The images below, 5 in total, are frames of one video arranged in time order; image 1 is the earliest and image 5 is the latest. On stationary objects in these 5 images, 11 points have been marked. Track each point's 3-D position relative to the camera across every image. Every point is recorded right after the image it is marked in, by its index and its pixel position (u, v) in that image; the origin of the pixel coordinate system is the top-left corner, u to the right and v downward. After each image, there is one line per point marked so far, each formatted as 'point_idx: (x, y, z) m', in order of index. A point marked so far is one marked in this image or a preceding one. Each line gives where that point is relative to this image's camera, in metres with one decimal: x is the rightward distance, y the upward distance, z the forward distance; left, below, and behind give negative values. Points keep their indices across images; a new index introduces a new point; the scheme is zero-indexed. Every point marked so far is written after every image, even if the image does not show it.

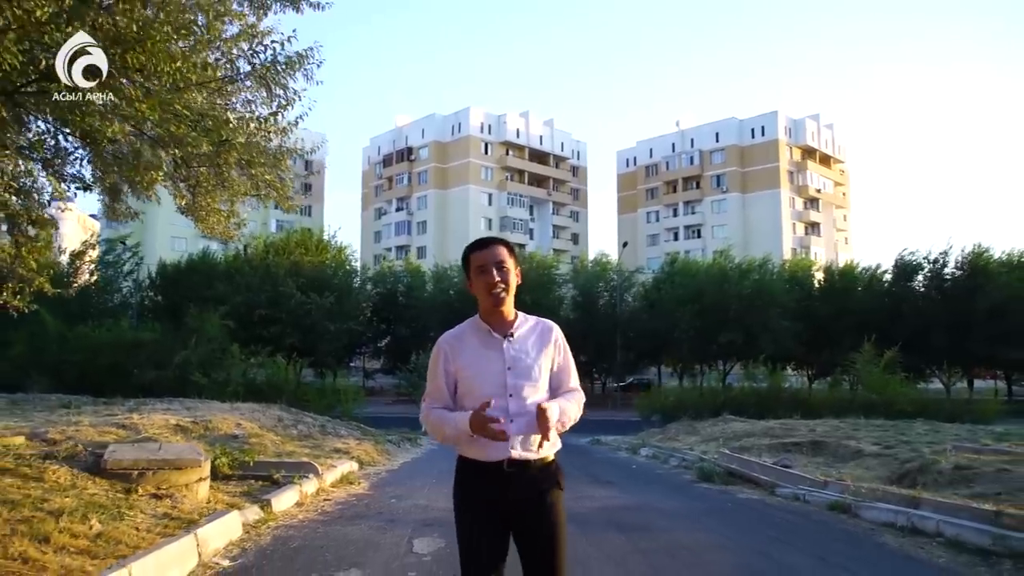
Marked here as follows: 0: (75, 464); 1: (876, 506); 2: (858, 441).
0: (-3.8, -1.5, +7.1) m
1: (+3.6, -2.1, +7.9) m
2: (+6.8, -3.0, +15.9) m
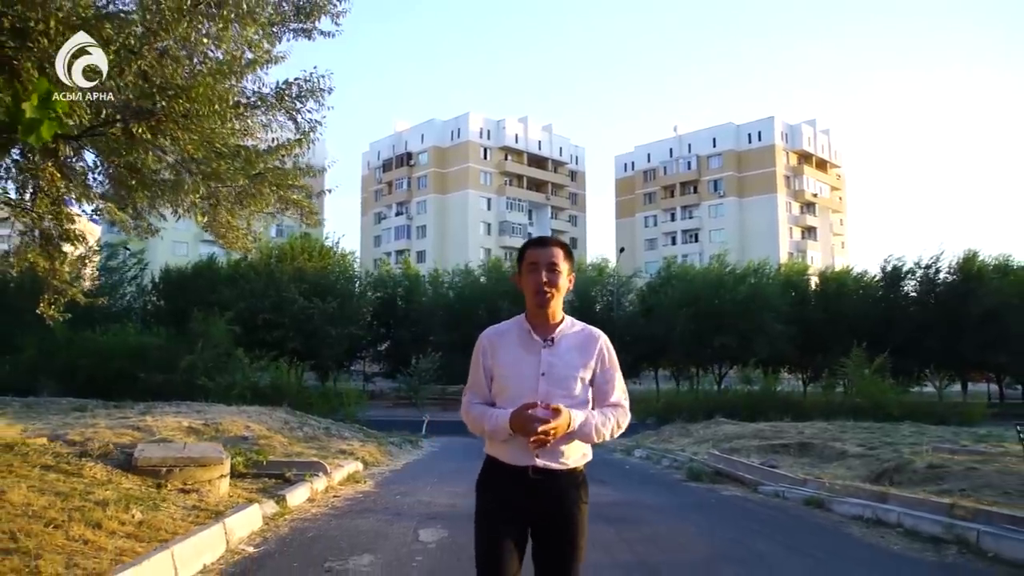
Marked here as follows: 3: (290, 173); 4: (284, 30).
0: (-3.8, -1.6, +7.7) m
1: (+3.5, -2.3, +8.5) m
2: (+6.8, -3.2, +16.5) m
3: (-2.2, +0.9, +8.9) m
4: (-2.5, +2.9, +9.0) m
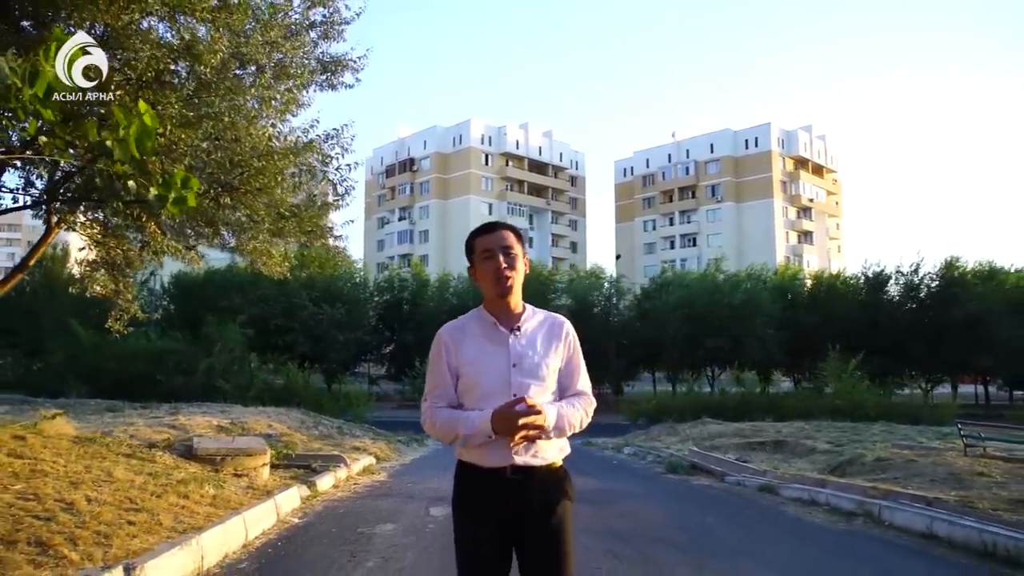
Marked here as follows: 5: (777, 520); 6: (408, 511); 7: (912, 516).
0: (-3.9, -1.9, +9.2) m
1: (+3.5, -2.5, +10.1) m
2: (+6.7, -3.4, +18.0) m
3: (-2.3, +0.7, +10.4) m
4: (-2.6, +2.7, +10.5) m
5: (+2.7, -2.4, +8.3) m
6: (-1.1, -2.4, +8.6) m
7: (+3.6, -2.0, +7.2) m
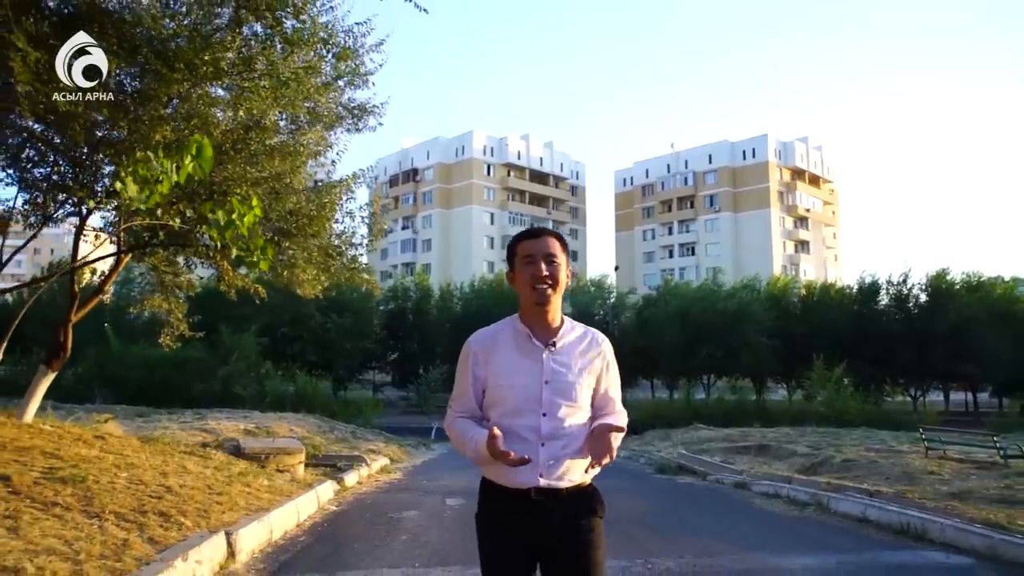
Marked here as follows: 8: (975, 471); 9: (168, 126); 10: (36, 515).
0: (-3.8, -2.1, +10.6) m
1: (+3.5, -2.8, +11.4) m
2: (+6.8, -3.7, +19.4) m
3: (-2.2, +0.4, +11.8) m
4: (-2.5, +2.4, +11.9) m
5: (+2.8, -2.7, +9.7) m
6: (-1.0, -2.6, +10.0) m
7: (+3.6, -2.3, +8.6) m
8: (+7.1, -2.8, +12.4) m
9: (-3.3, +1.5, +7.7) m
10: (-2.9, -1.4, +5.0) m
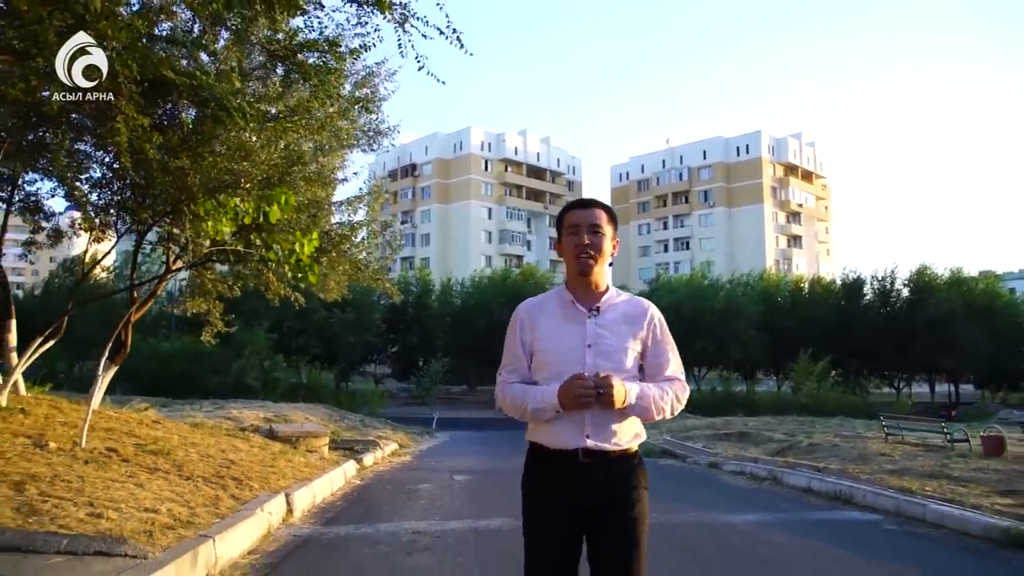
0: (-3.8, -2.2, +12.1) m
1: (+3.5, -2.8, +13.0) m
2: (+6.8, -3.7, +20.9) m
3: (-2.2, +0.4, +13.3) m
4: (-2.5, +2.3, +13.4) m
5: (+2.7, -2.7, +11.2) m
6: (-1.1, -2.7, +11.5) m
7: (+3.6, -2.4, +10.1) m
8: (+7.1, -2.9, +14.0) m
9: (-3.3, +1.5, +9.1) m
10: (-2.9, -1.5, +6.4) m
